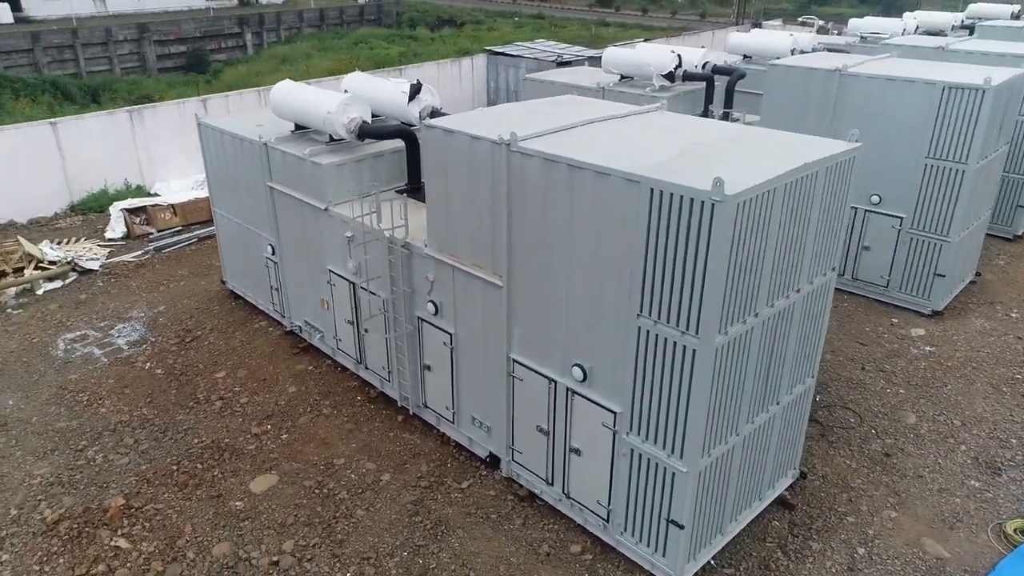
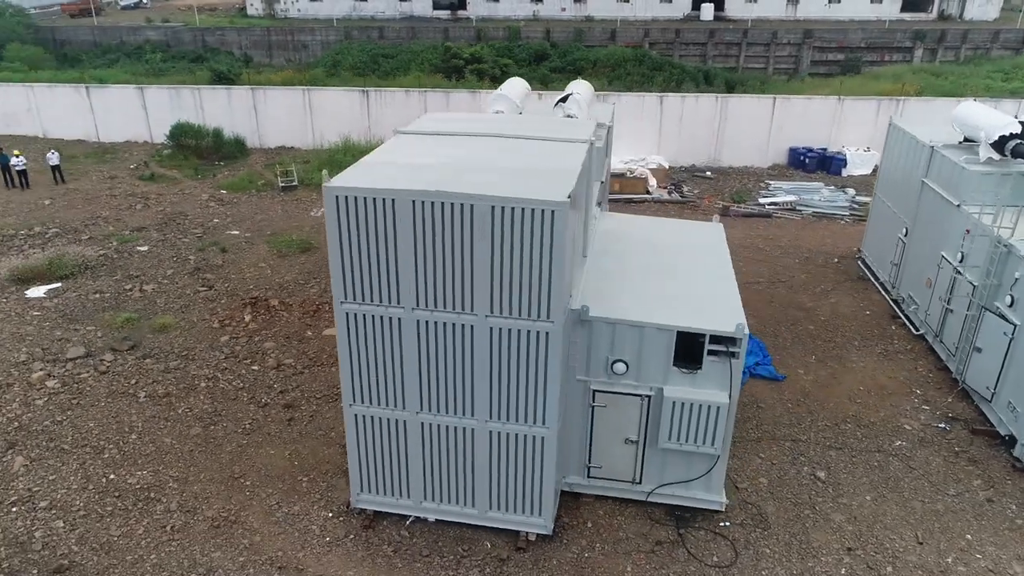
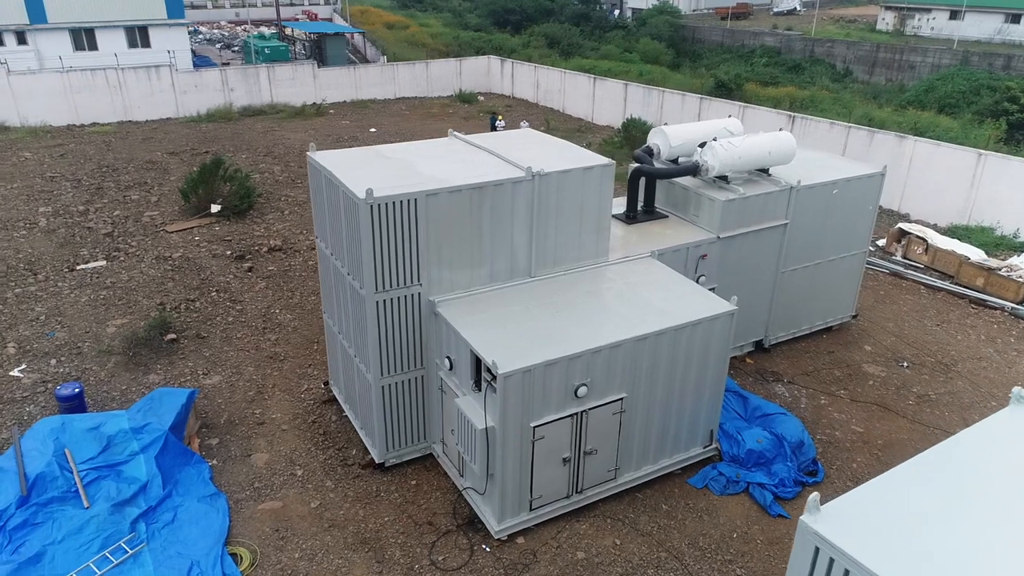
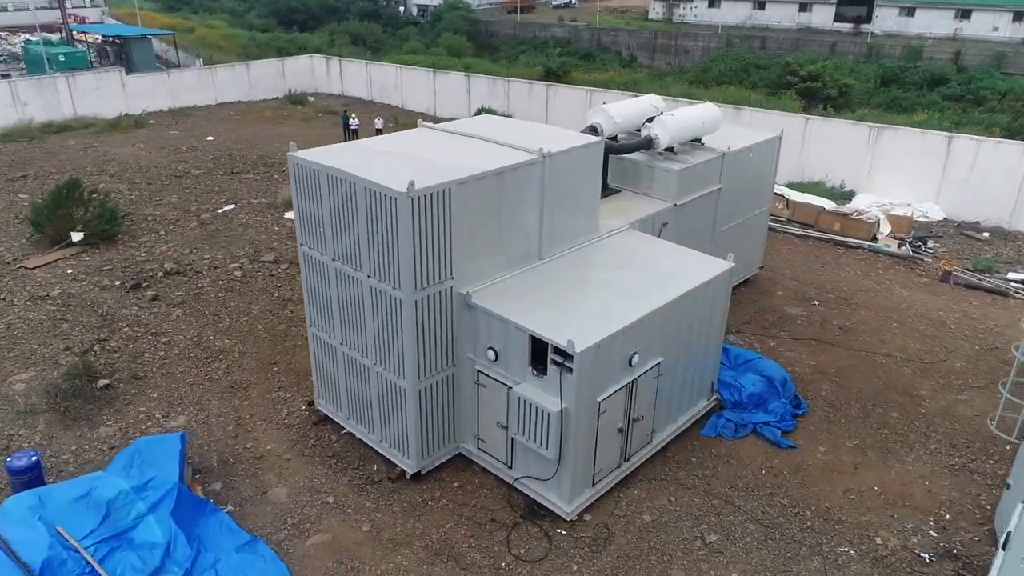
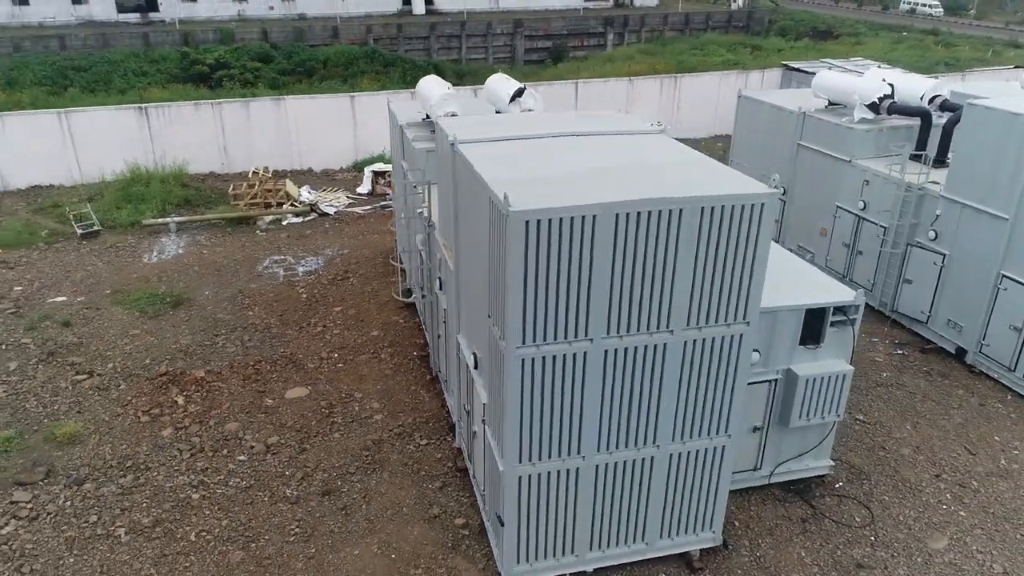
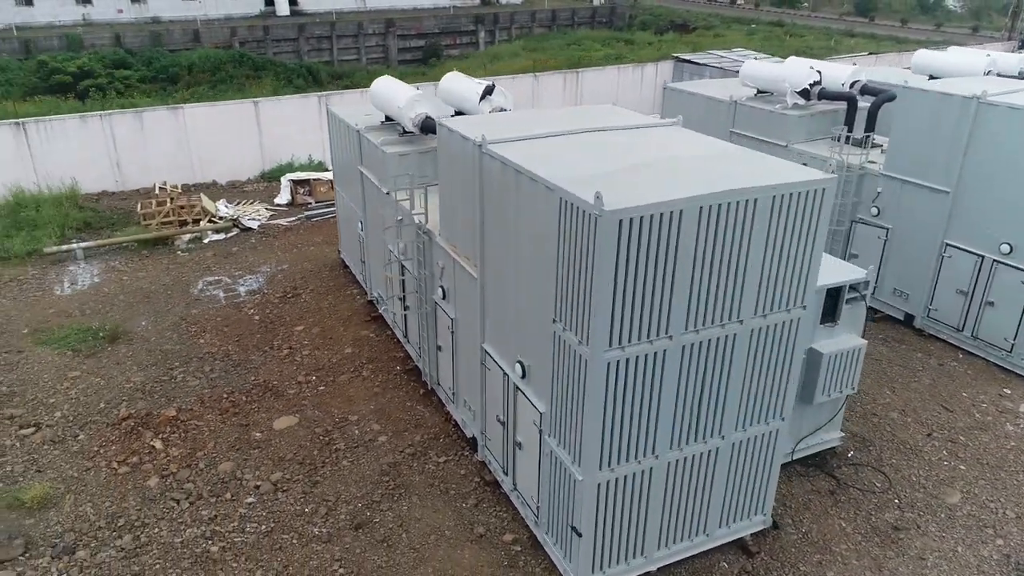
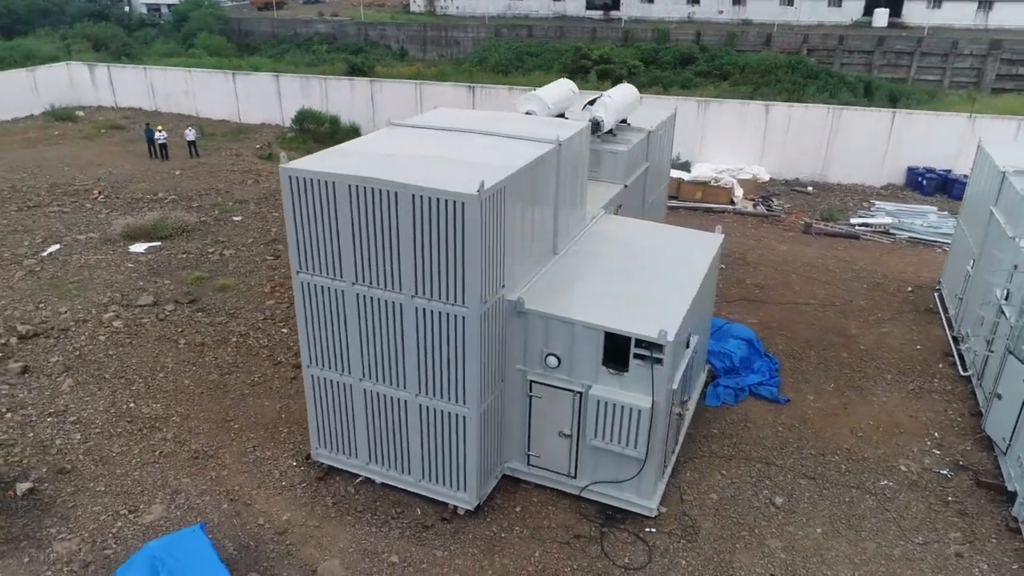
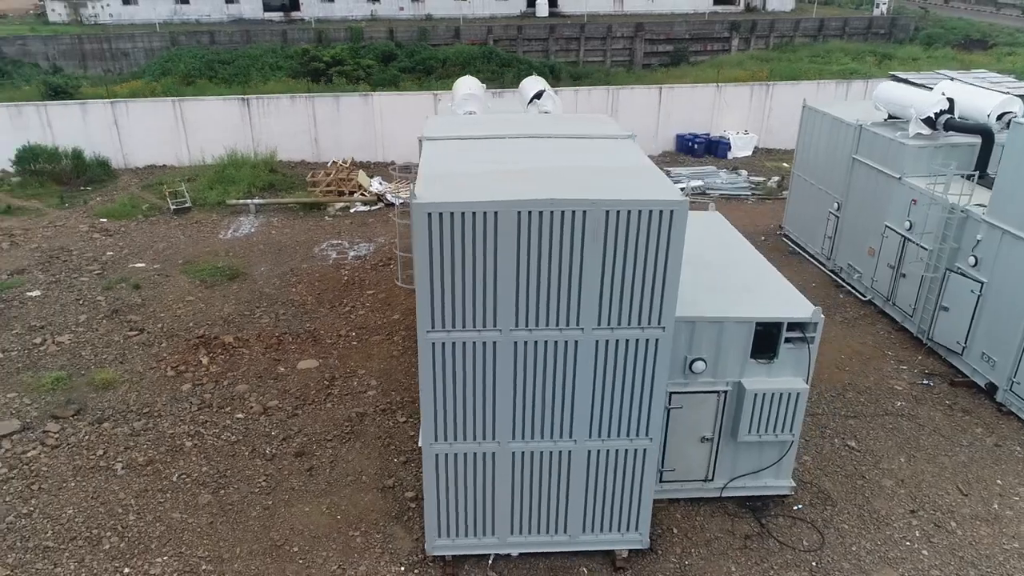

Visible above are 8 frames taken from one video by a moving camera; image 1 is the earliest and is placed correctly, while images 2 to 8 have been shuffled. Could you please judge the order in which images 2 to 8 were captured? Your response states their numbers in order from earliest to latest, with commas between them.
6, 5, 8, 2, 7, 4, 3
